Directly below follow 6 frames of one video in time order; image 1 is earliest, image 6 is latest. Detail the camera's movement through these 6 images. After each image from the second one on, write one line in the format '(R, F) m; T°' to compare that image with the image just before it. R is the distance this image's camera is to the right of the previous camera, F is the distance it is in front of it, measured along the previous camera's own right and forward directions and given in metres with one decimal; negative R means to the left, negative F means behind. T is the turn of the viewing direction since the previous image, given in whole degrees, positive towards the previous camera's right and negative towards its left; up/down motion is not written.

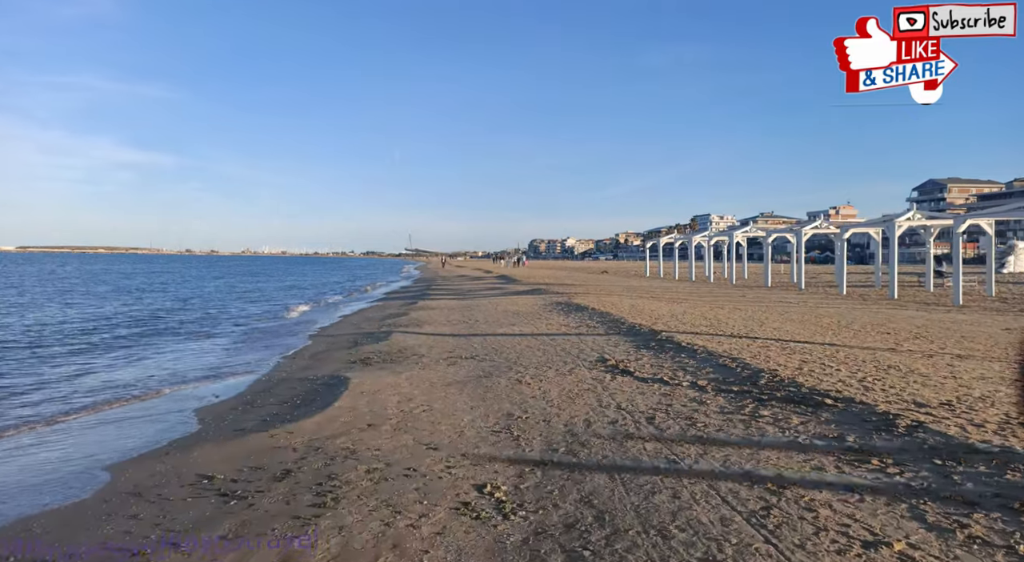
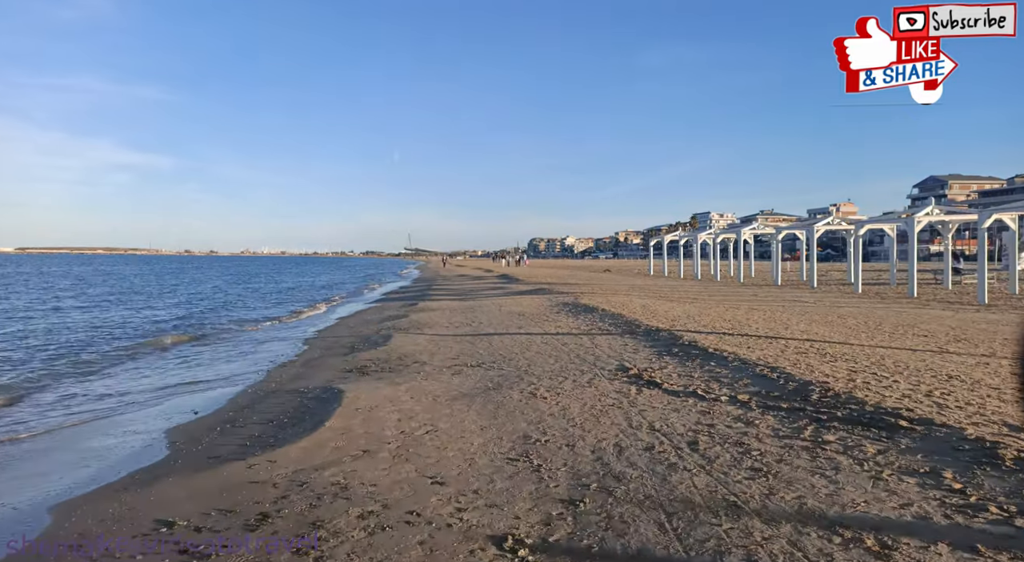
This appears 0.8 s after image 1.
(-0.2, +1.0) m; 0°
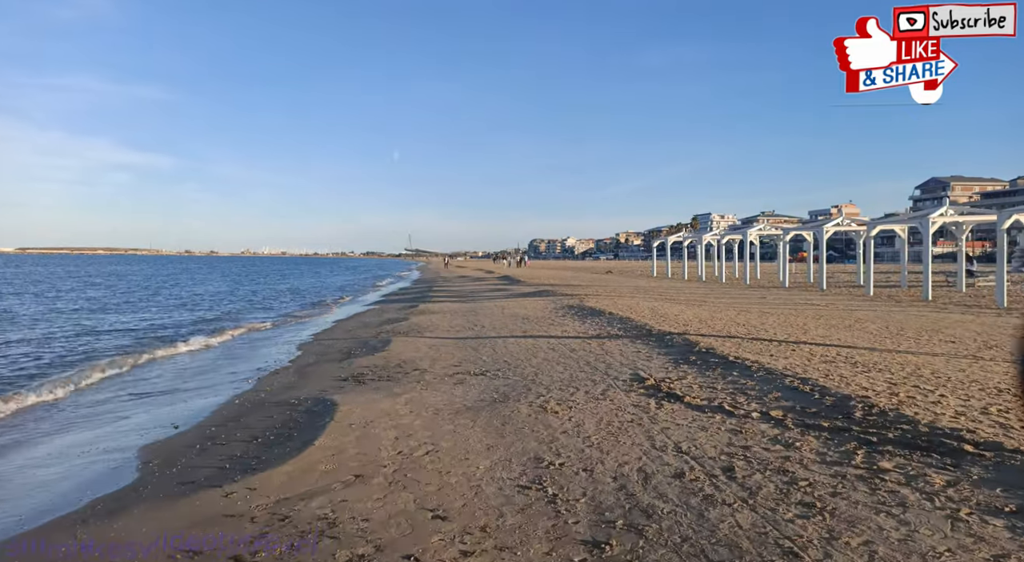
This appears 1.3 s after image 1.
(-0.1, +0.7) m; 0°
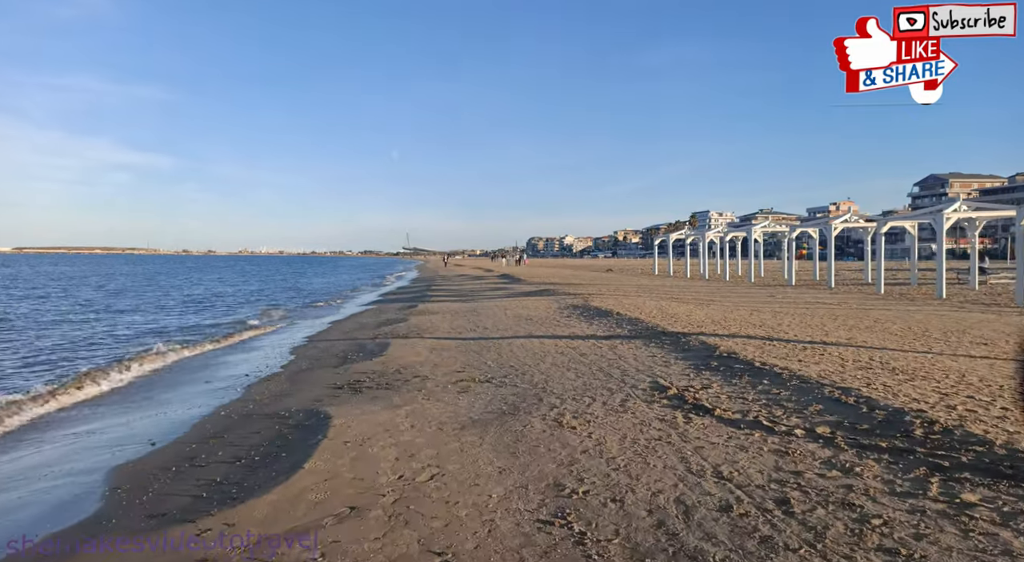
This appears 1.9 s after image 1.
(-0.2, +0.7) m; 0°
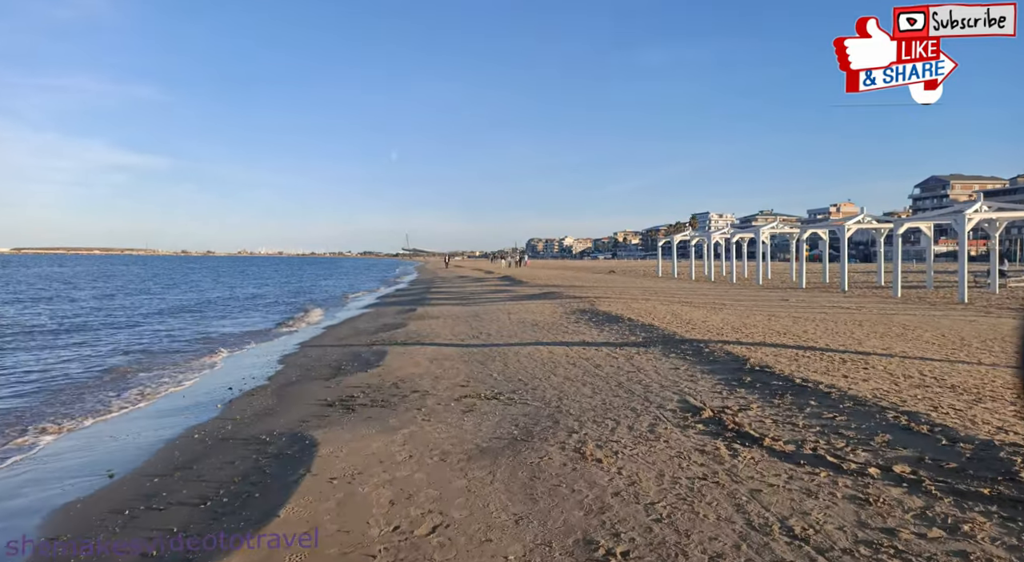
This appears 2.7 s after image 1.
(-0.2, +0.9) m; 0°
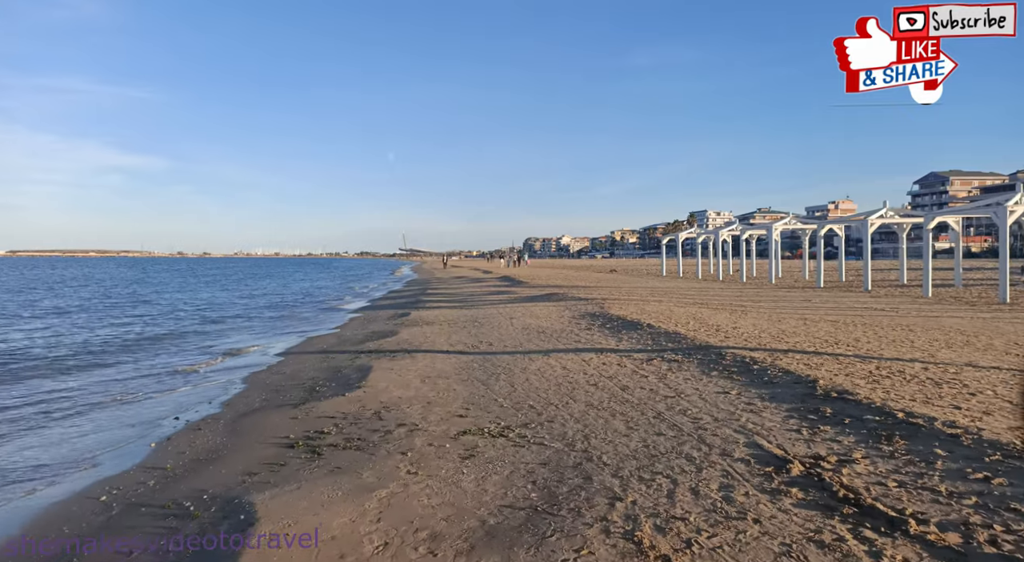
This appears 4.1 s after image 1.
(-0.2, +1.9) m; 0°
